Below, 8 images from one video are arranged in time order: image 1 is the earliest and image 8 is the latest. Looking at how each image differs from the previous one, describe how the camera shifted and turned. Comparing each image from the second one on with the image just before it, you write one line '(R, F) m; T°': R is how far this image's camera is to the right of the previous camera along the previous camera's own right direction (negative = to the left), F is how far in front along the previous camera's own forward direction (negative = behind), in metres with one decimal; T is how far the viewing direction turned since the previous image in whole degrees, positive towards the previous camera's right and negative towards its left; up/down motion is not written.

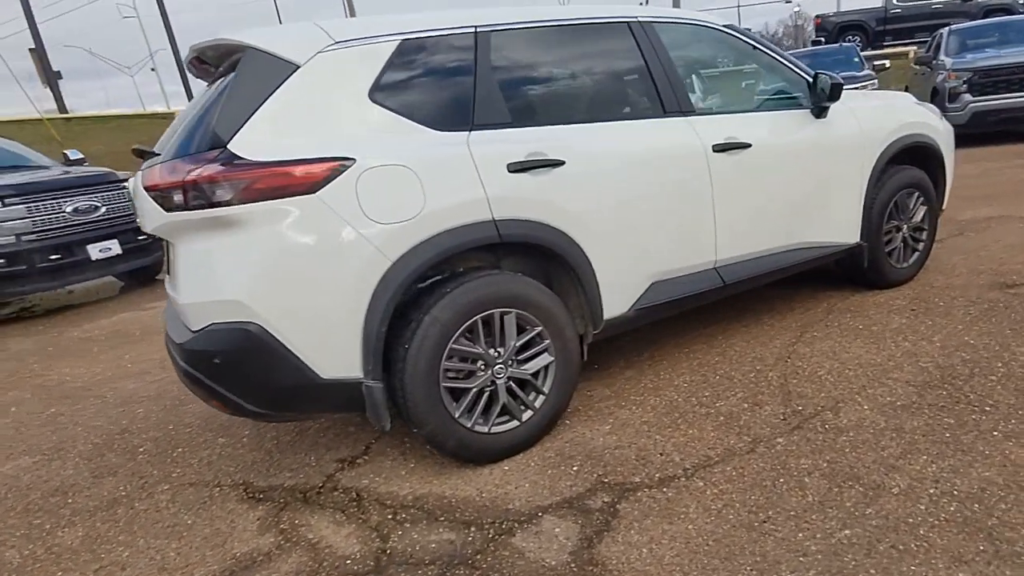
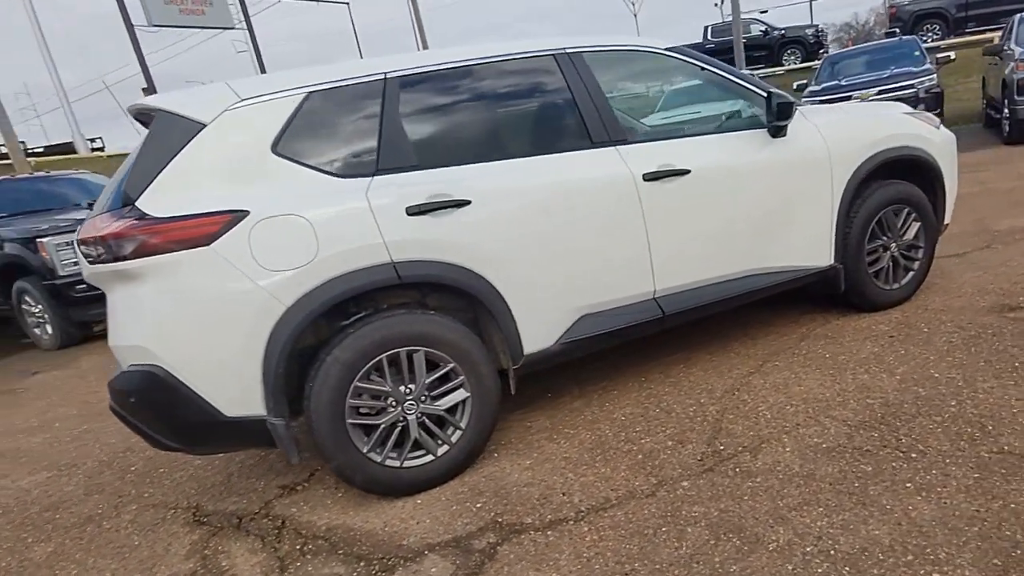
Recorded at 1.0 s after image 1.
(+0.9, 0.0) m; -8°
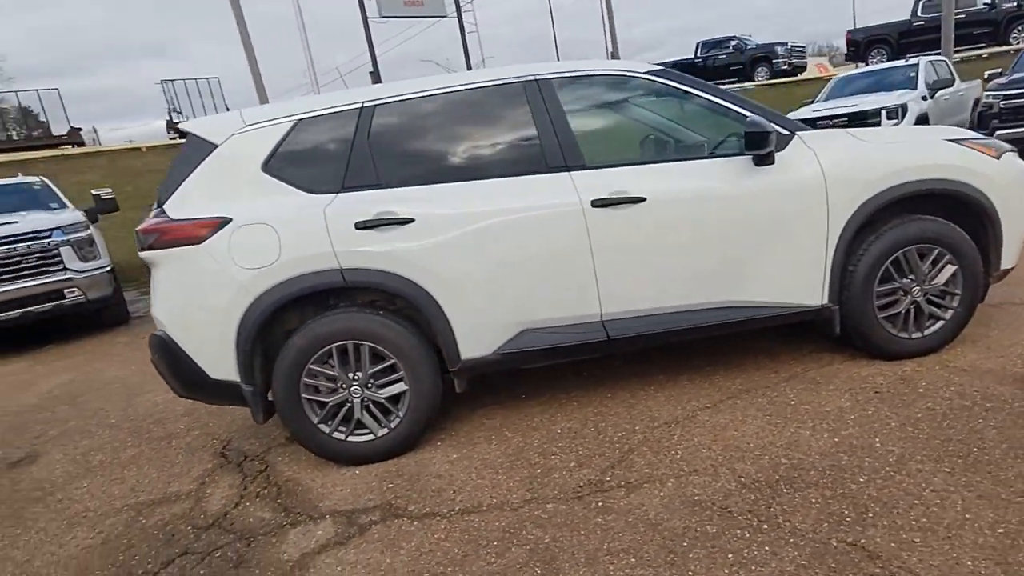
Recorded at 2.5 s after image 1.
(+1.4, 0.0) m; -18°
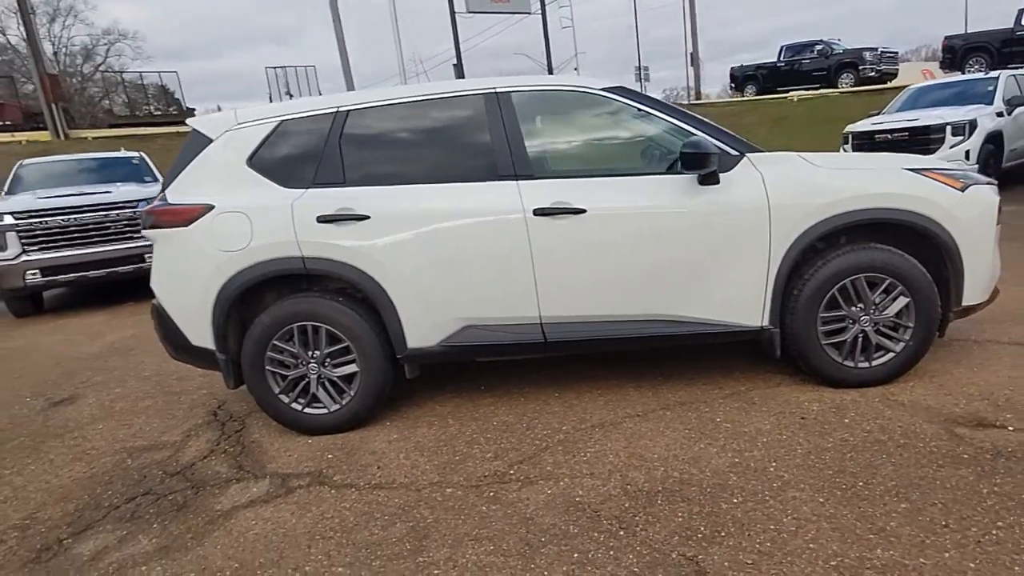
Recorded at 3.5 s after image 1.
(+0.8, -0.1) m; -8°
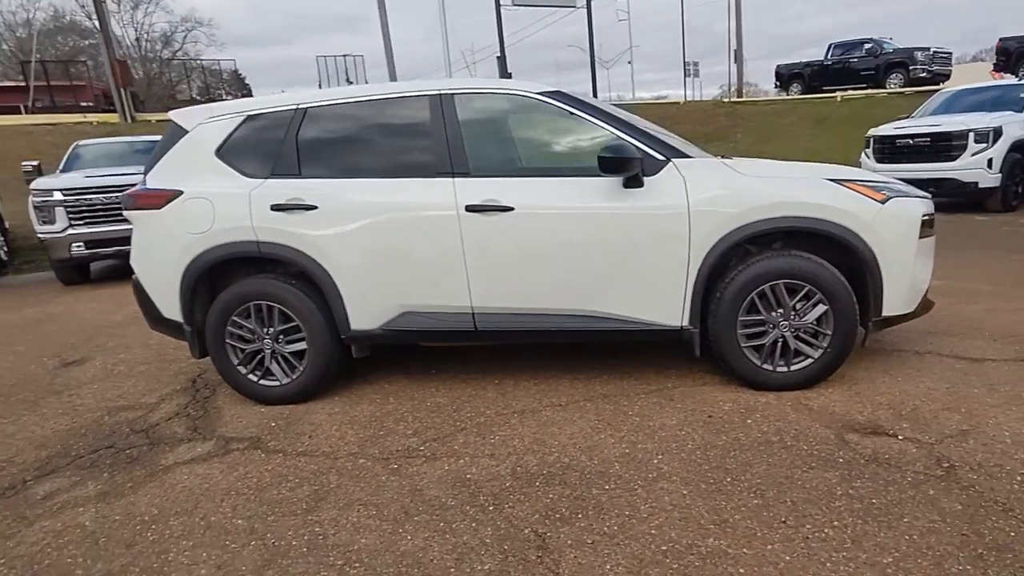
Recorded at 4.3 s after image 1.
(+0.7, -0.2) m; -5°
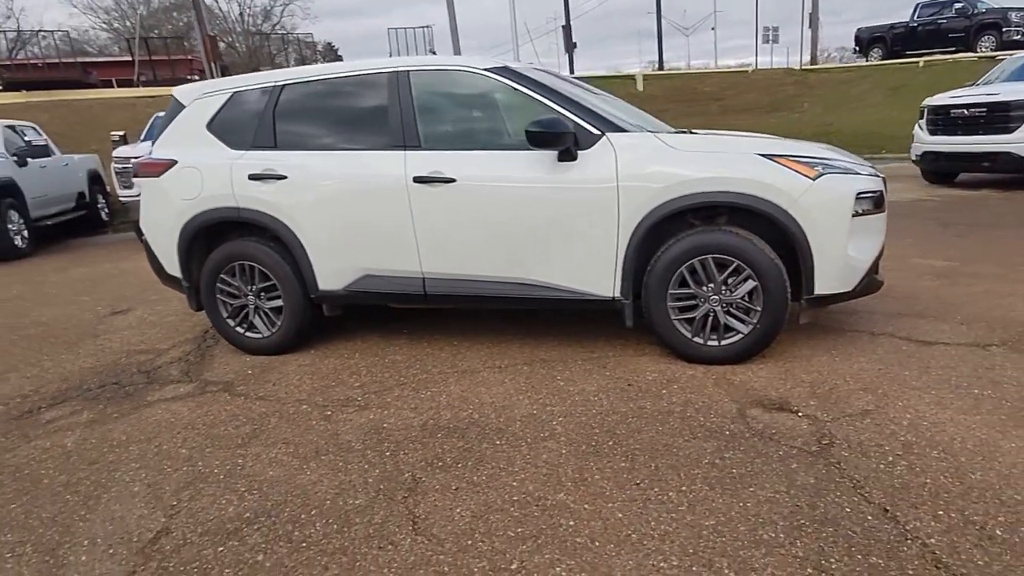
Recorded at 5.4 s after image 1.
(+0.8, -0.1) m; -7°
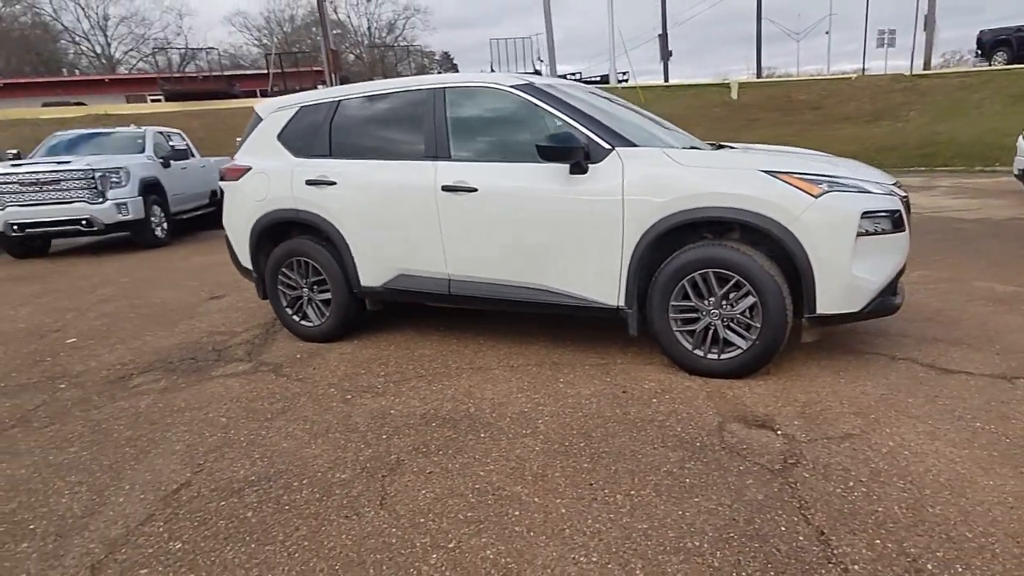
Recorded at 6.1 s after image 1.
(+0.6, -0.2) m; -9°
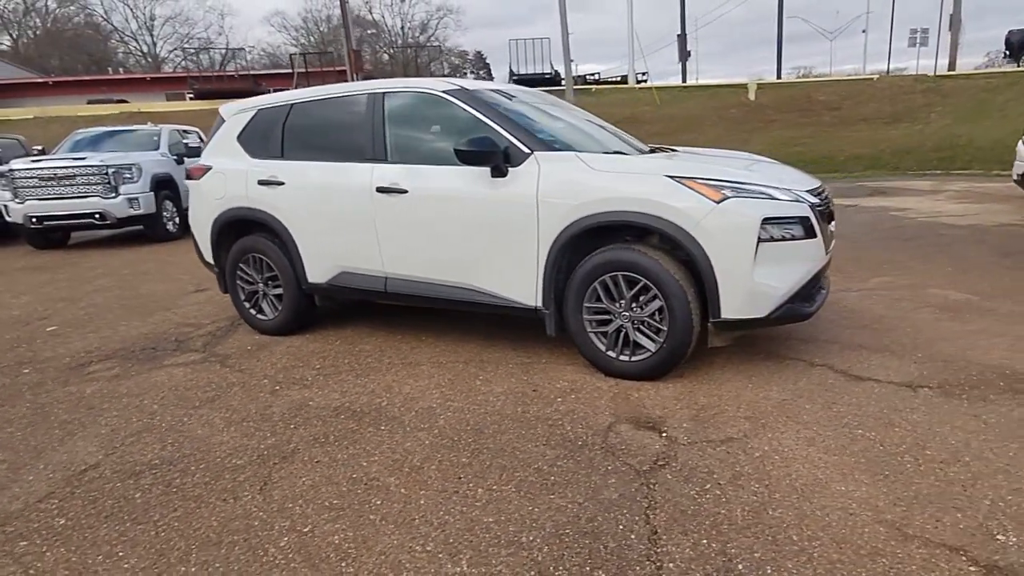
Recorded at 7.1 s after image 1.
(+0.7, -0.1) m; -3°
